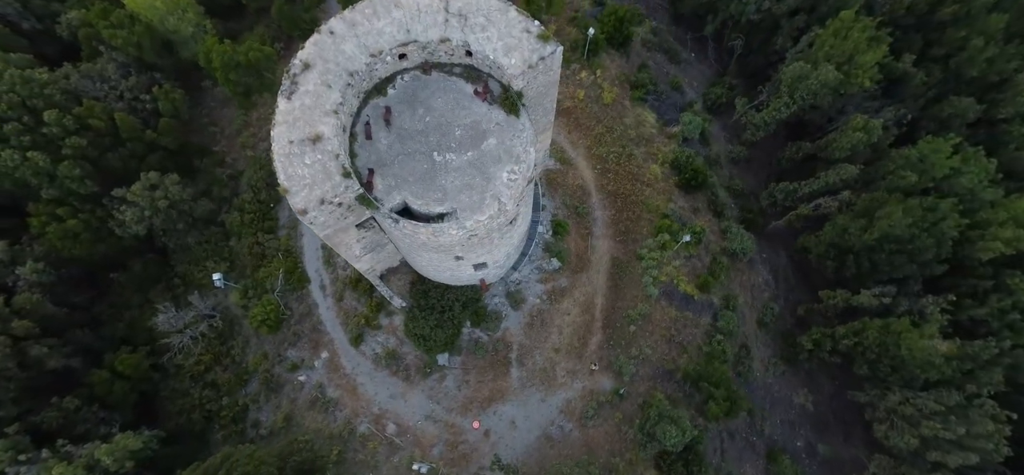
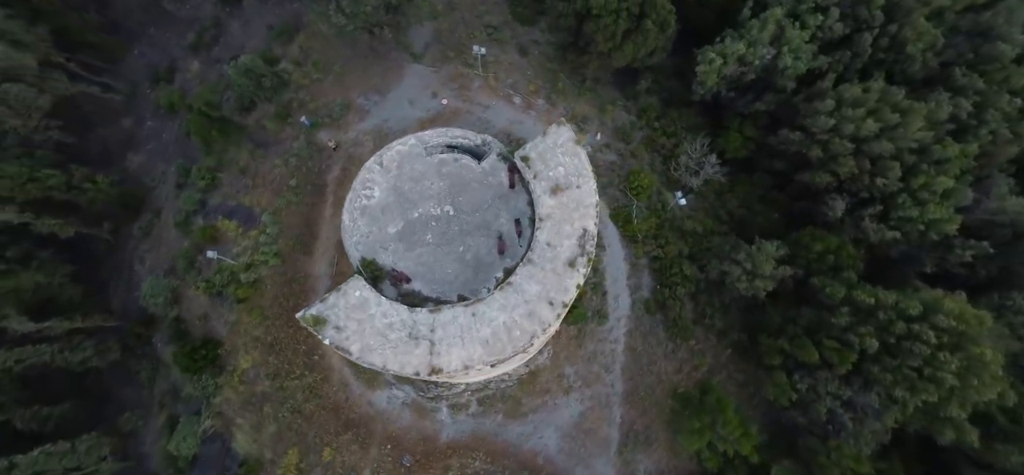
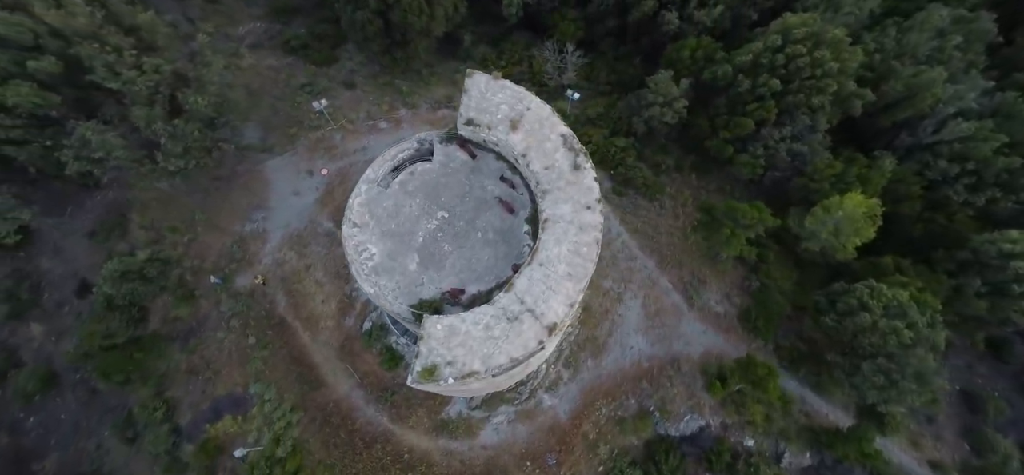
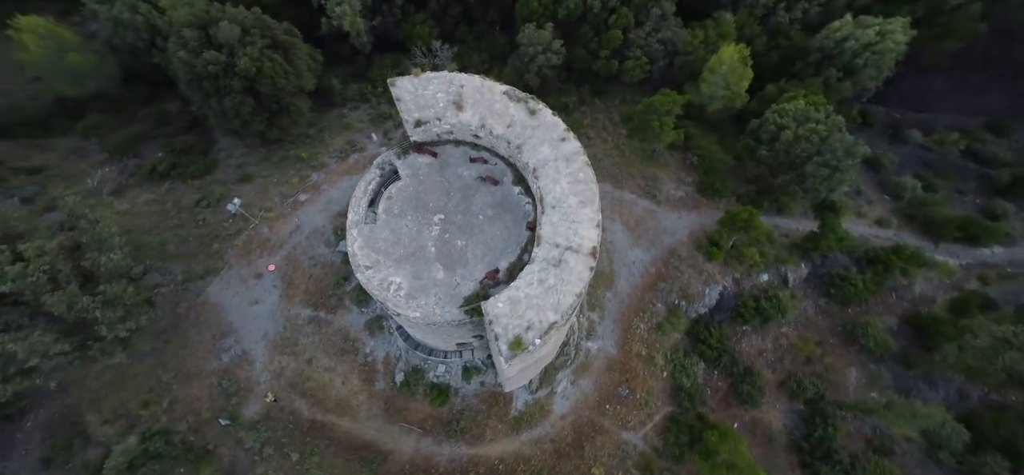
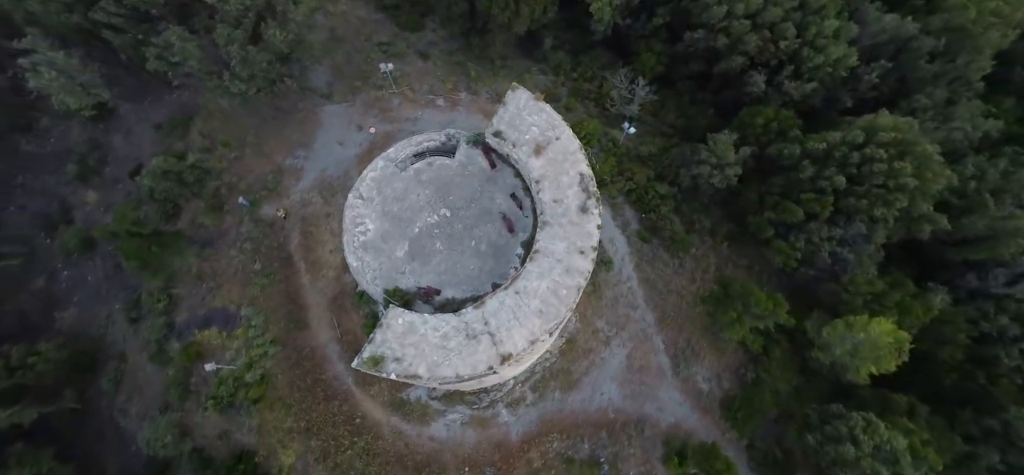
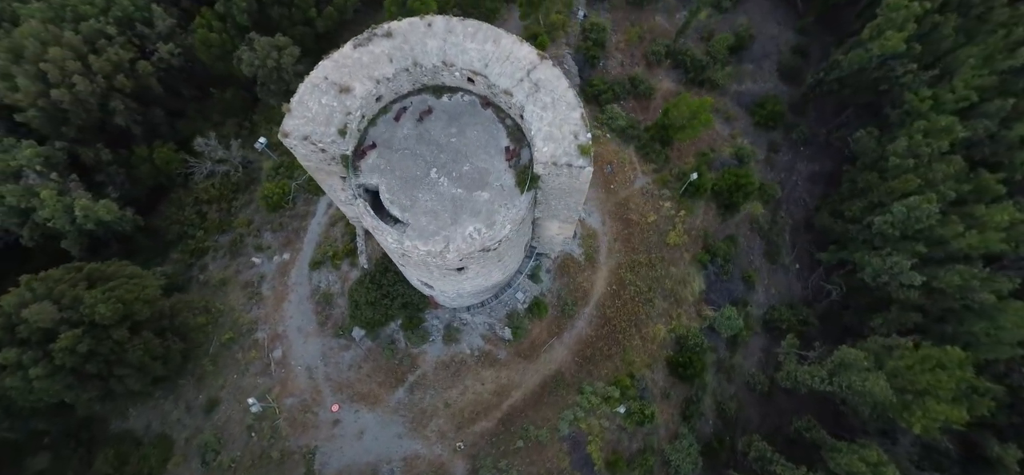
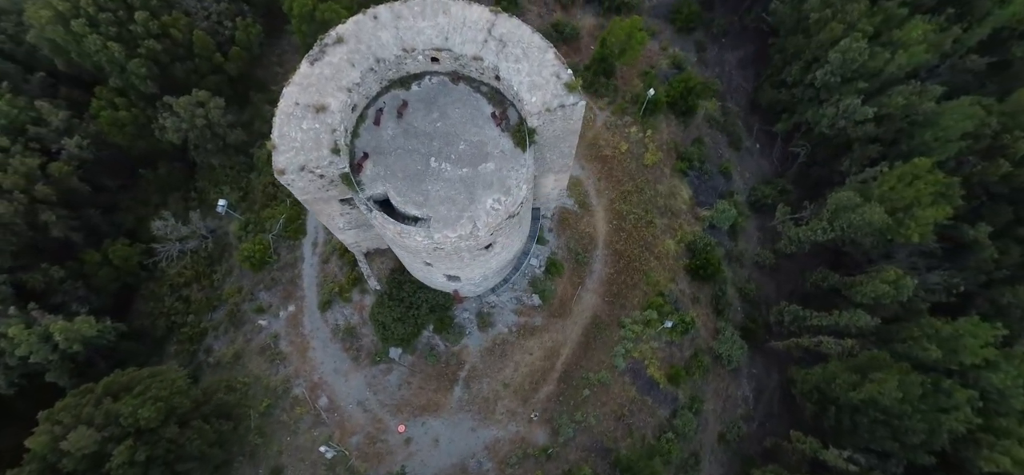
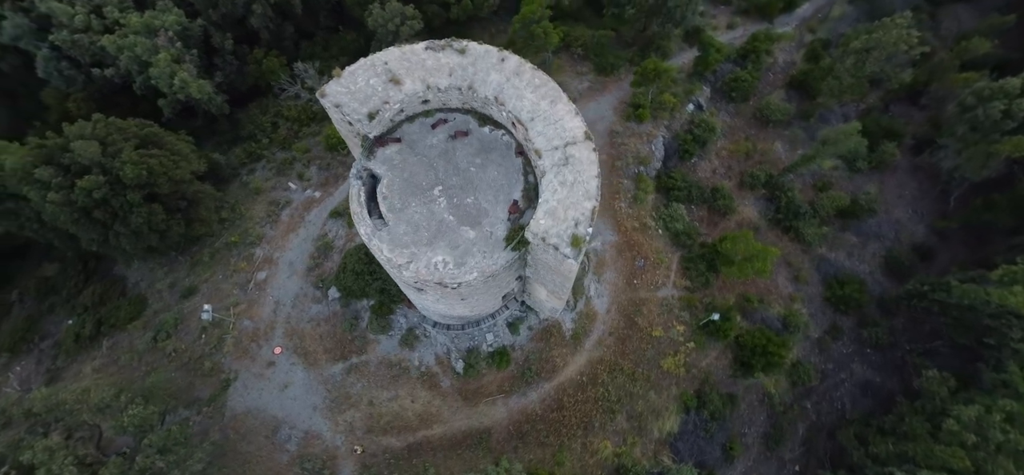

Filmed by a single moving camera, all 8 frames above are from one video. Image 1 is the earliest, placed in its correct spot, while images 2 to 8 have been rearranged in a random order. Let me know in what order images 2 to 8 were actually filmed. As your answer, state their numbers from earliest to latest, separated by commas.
7, 6, 8, 4, 3, 5, 2
